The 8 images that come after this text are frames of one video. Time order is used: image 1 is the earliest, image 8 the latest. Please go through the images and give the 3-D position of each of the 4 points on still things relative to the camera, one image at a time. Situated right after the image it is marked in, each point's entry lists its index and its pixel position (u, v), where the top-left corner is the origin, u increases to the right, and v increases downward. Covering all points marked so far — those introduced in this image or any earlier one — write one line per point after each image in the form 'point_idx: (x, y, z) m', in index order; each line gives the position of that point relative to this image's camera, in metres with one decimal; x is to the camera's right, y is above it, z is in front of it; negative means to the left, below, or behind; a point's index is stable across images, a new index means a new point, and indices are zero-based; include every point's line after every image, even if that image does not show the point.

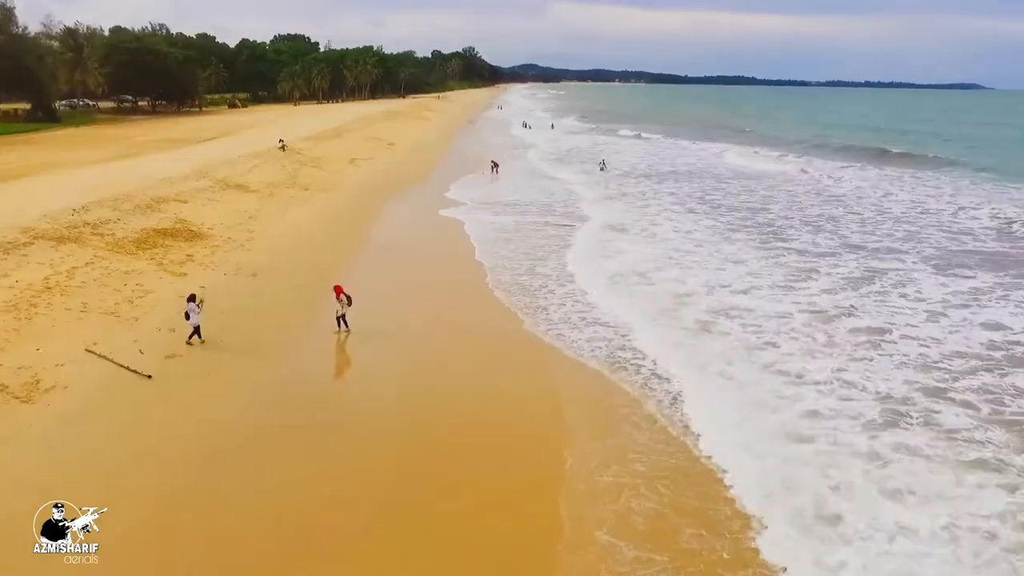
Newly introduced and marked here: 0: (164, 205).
0: (-8.5, +2.0, +18.2) m
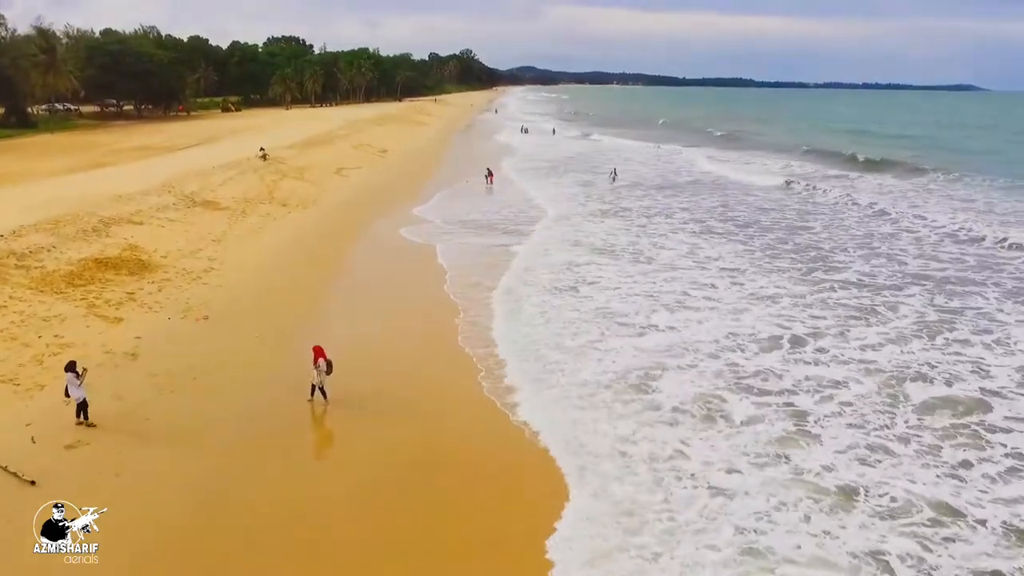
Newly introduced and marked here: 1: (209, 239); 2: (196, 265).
0: (-8.5, +1.3, +15.9) m
1: (-6.7, +1.1, +16.2) m
2: (-6.1, +0.4, +14.4) m
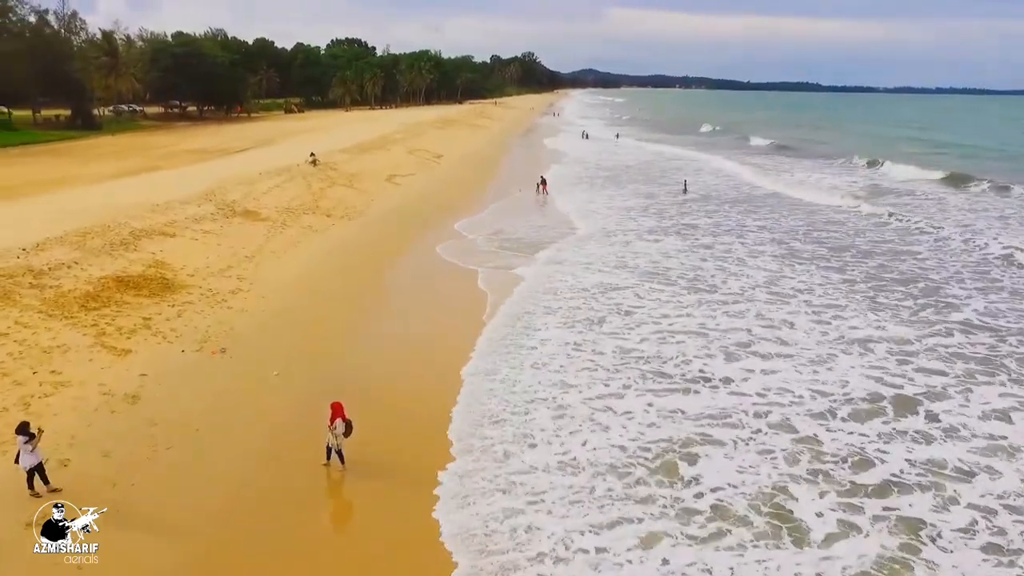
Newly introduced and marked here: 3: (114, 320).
0: (-7.4, +1.0, +14.9) m
1: (-5.5, +0.7, +15.1) m
2: (-5.1, +0.1, +13.2) m
3: (-5.9, -0.5, +11.0) m
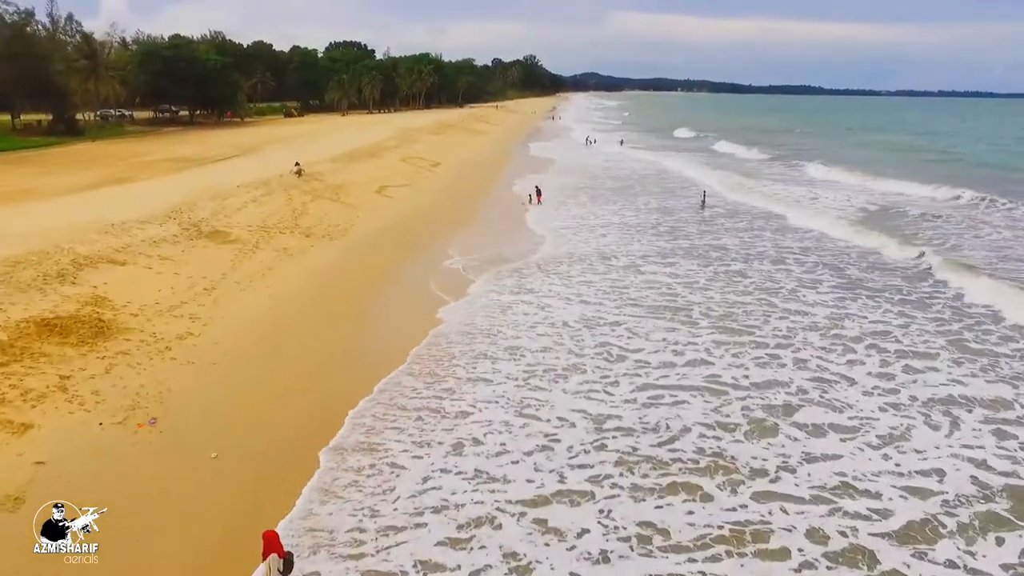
0: (-7.4, +0.3, +12.8) m
1: (-5.5, 0.0, +13.1) m
2: (-5.1, -0.6, +11.2) m
3: (-5.9, -1.1, +8.9) m
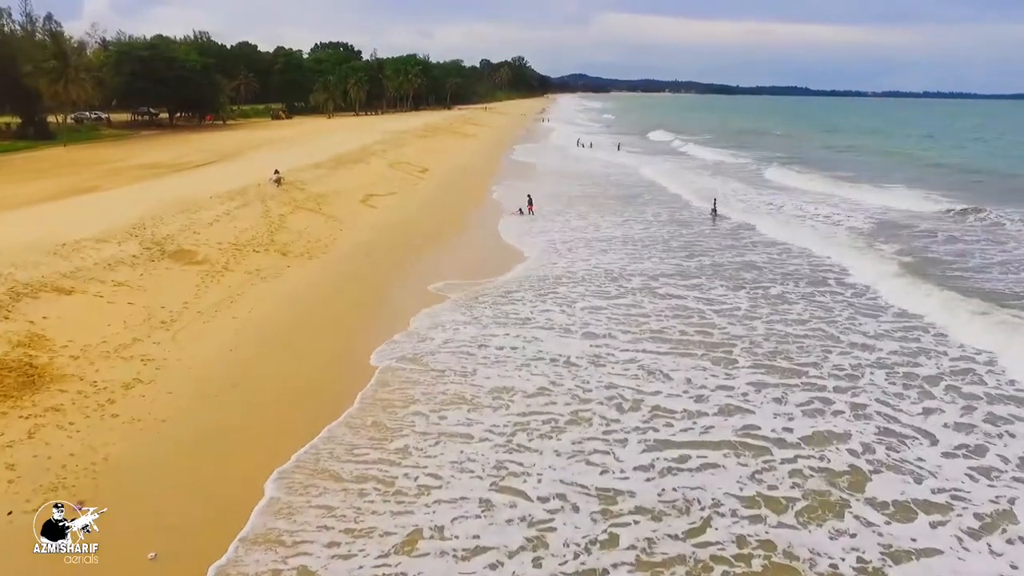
0: (-7.3, -0.2, +11.1) m
1: (-5.5, -0.5, +11.4) m
2: (-5.0, -1.1, +9.5) m
3: (-5.8, -1.6, +7.2) m
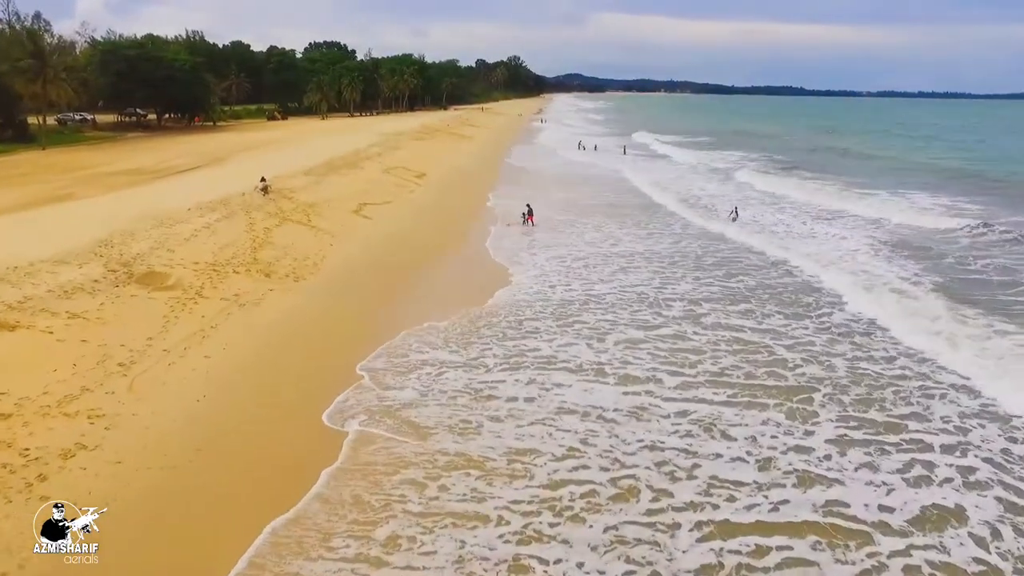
0: (-7.1, -0.7, +9.5) m
1: (-5.2, -0.9, +9.8) m
2: (-4.8, -1.6, +7.9) m
3: (-5.5, -2.1, +5.6) m
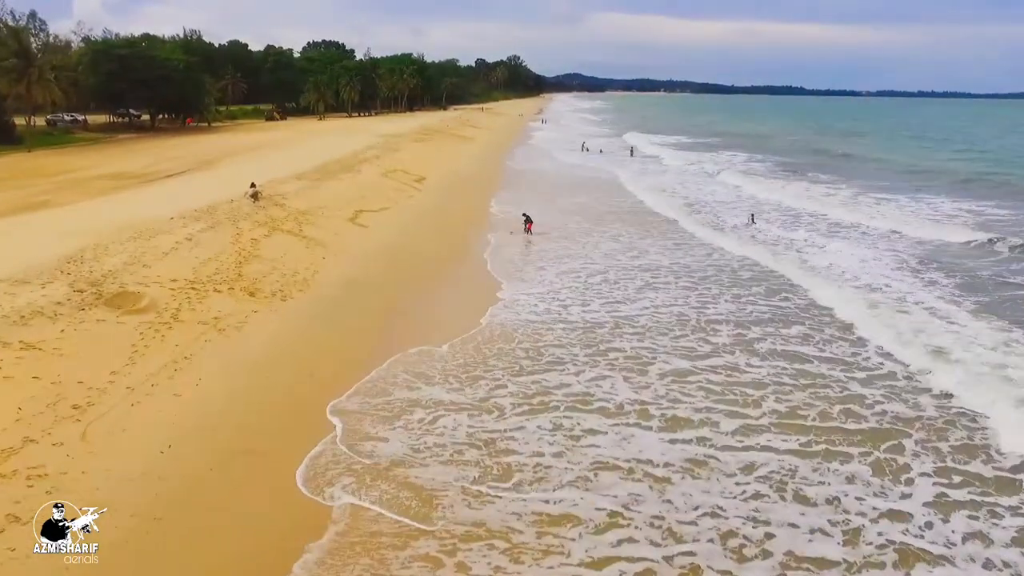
0: (-7.0, -1.0, +8.2) m
1: (-5.1, -1.3, +8.5) m
2: (-4.6, -1.9, +6.6) m
3: (-5.4, -2.4, +4.3) m
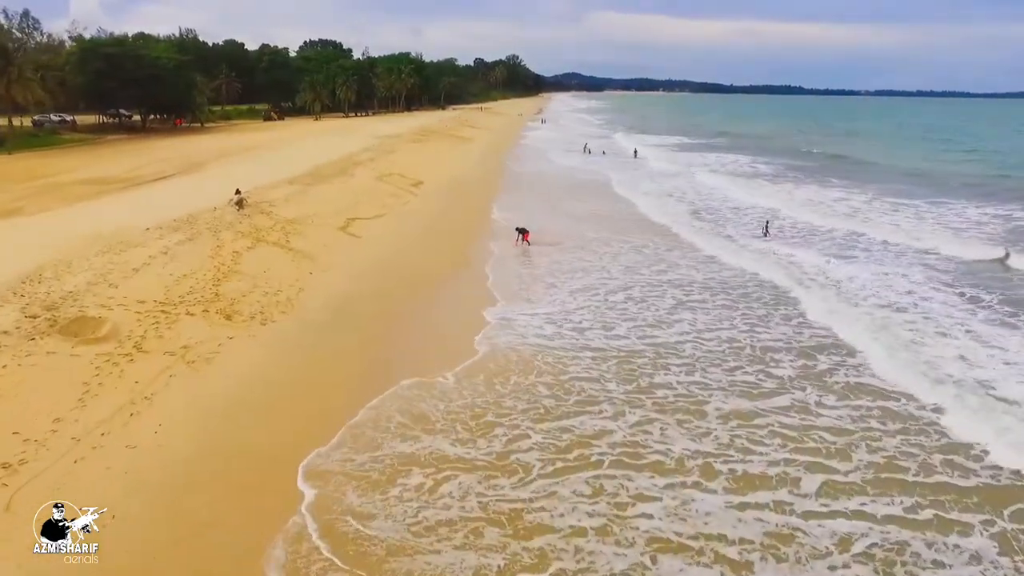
0: (-6.9, -1.4, +6.9) m
1: (-5.0, -1.7, +7.2) m
2: (-4.6, -2.3, +5.3) m
3: (-5.3, -2.8, +3.0) m
